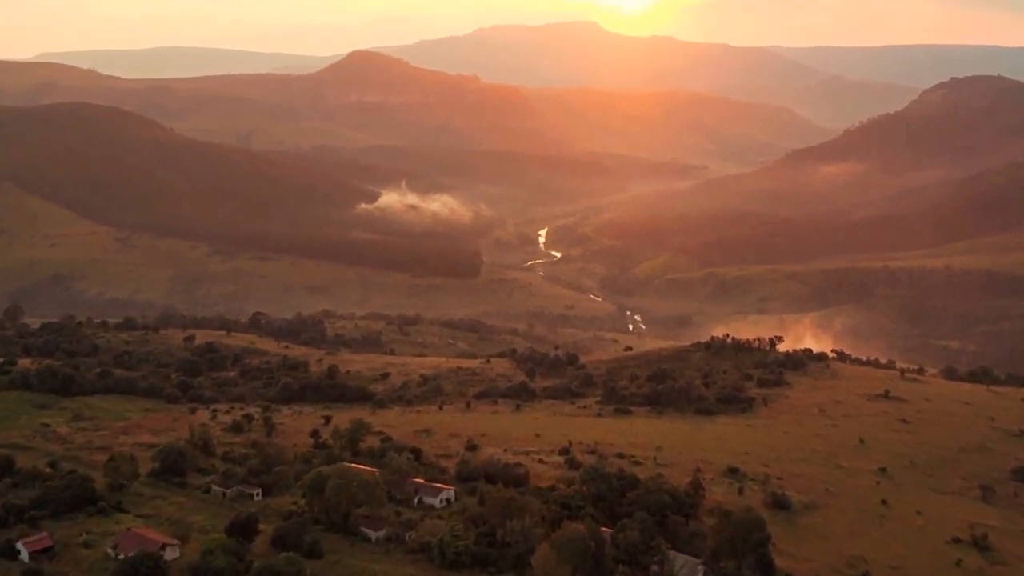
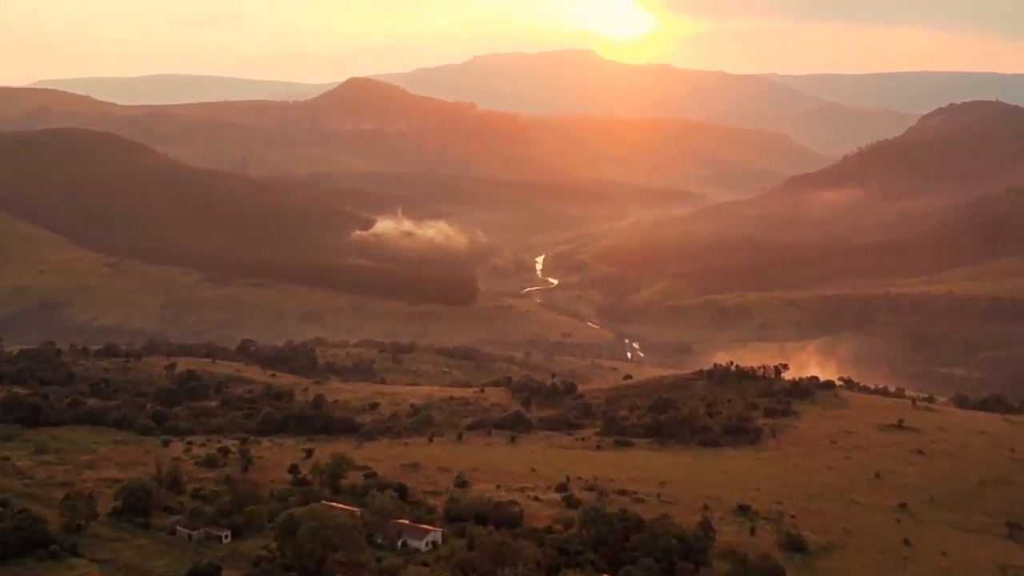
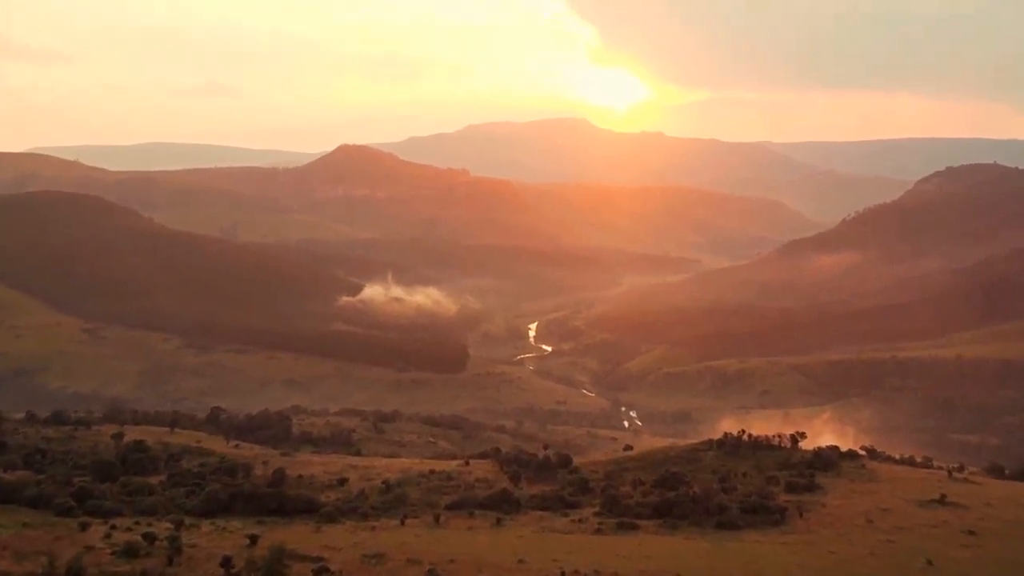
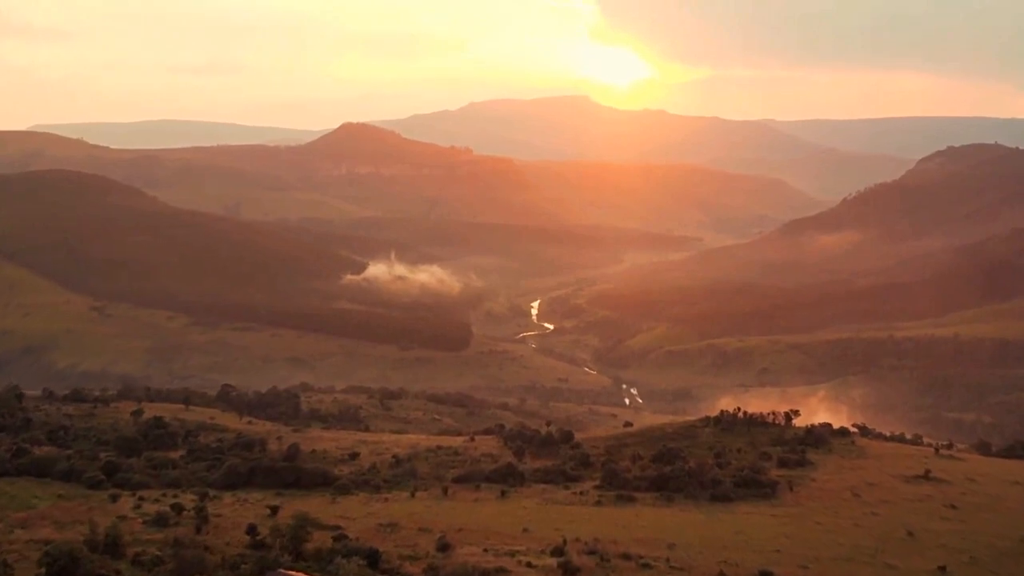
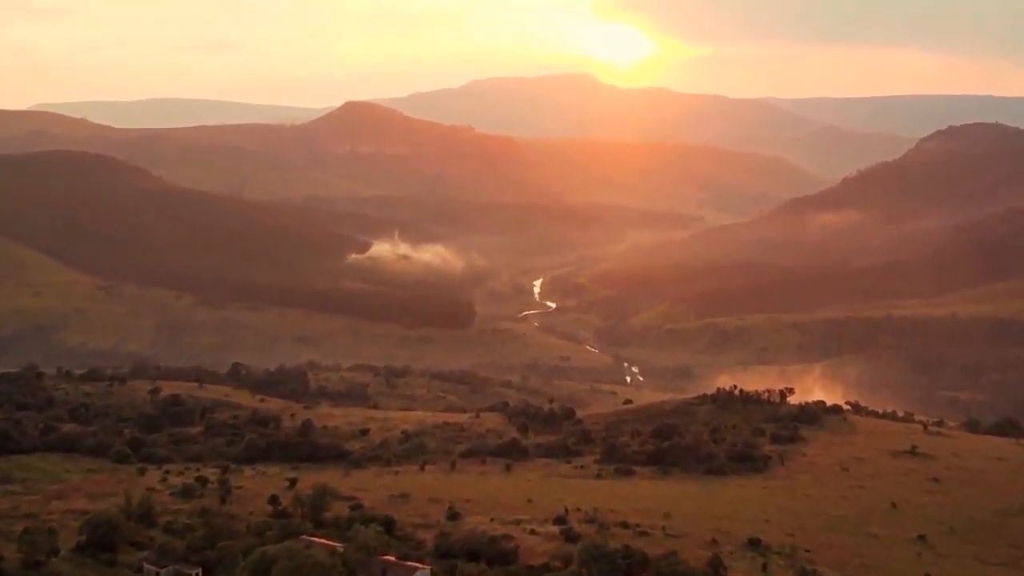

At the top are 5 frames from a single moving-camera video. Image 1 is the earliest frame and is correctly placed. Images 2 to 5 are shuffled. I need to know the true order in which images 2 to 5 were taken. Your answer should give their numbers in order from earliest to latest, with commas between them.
2, 5, 4, 3
